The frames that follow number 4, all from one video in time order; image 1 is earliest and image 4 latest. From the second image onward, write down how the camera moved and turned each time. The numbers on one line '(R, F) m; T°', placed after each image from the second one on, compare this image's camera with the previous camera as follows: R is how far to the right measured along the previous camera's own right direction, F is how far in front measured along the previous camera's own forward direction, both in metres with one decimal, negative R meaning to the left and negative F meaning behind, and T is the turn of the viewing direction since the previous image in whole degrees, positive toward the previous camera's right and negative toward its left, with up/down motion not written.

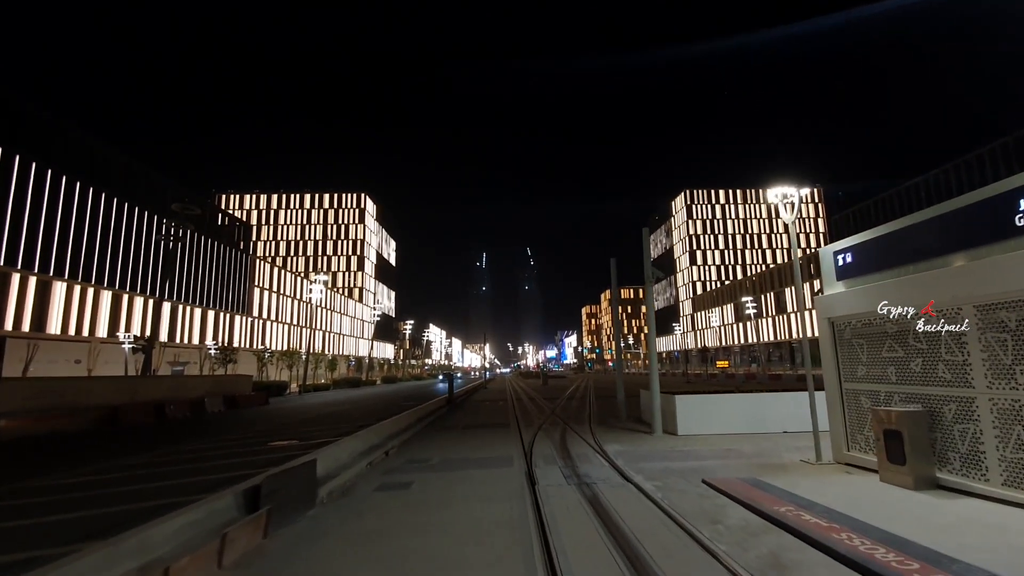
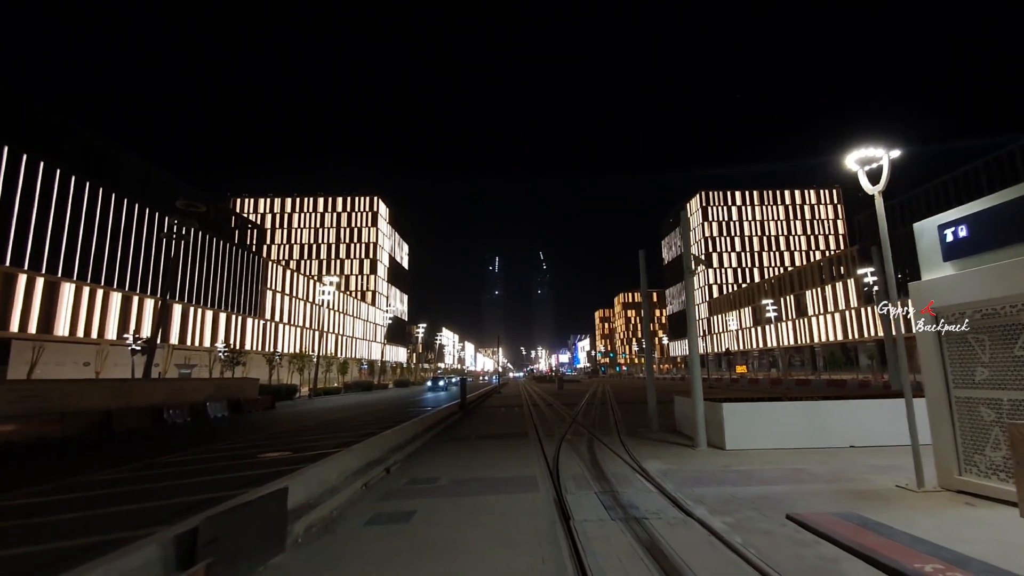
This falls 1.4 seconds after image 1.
(-0.2, +1.5) m; -1°
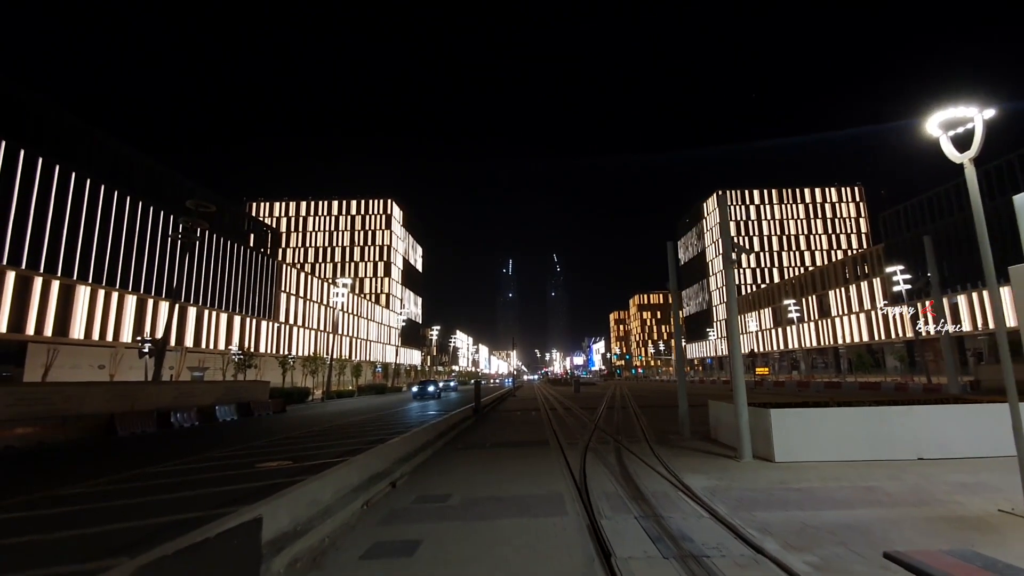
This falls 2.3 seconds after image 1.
(-0.1, +1.0) m; -1°
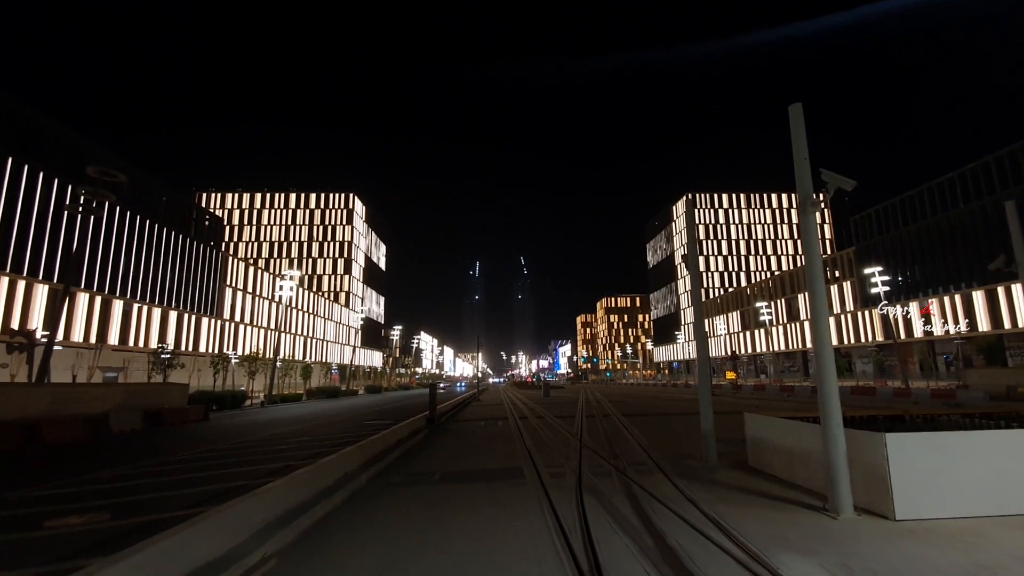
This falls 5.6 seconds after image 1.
(+0.1, +3.5) m; +4°
